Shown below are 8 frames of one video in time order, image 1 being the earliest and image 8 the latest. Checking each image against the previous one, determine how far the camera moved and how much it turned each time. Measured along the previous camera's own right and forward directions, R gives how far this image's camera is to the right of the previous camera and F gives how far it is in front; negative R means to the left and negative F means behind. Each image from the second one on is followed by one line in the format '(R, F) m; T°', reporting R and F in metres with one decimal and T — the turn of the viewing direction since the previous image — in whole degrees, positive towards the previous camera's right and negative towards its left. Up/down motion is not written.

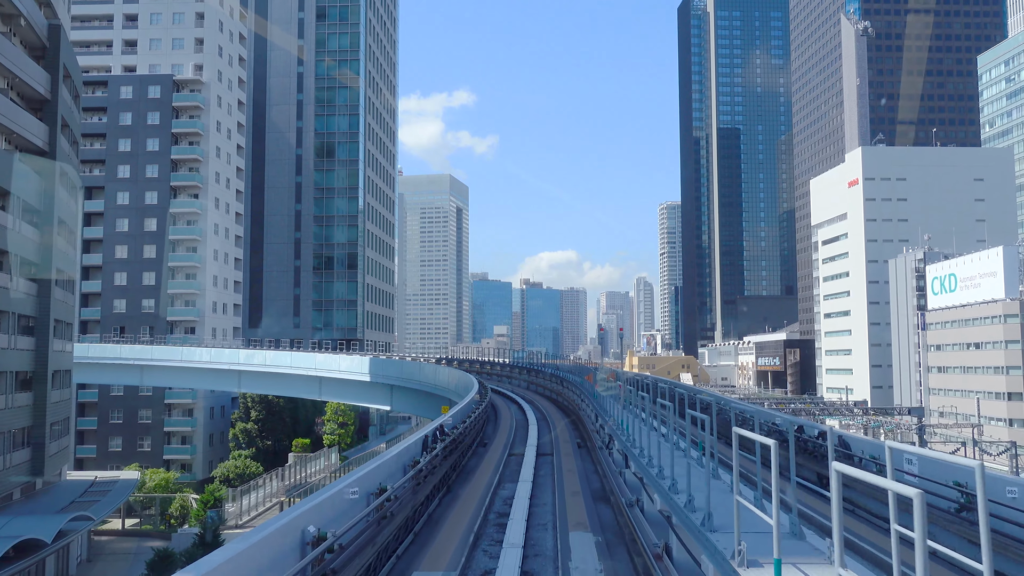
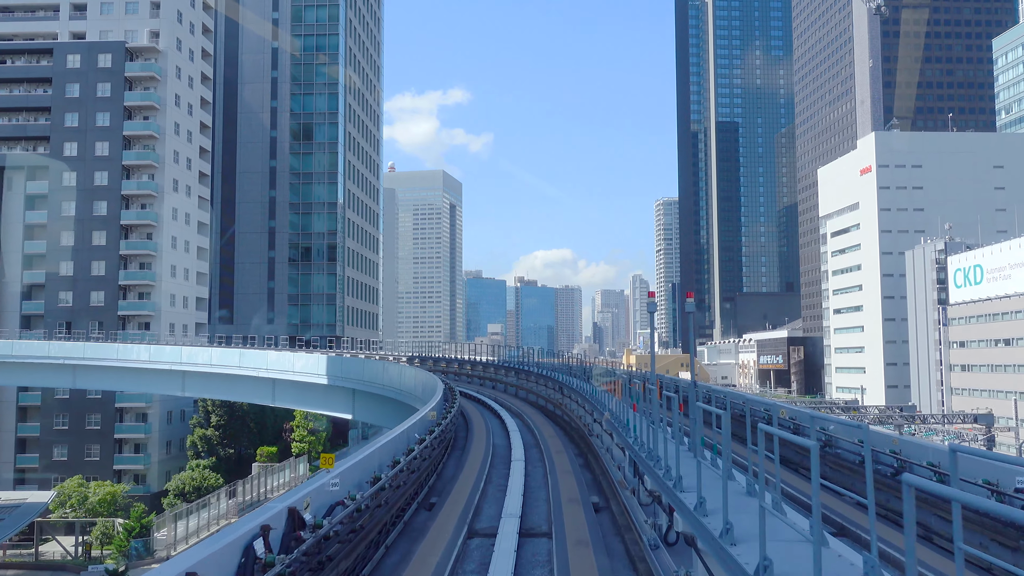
(+0.3, +5.9) m; 0°
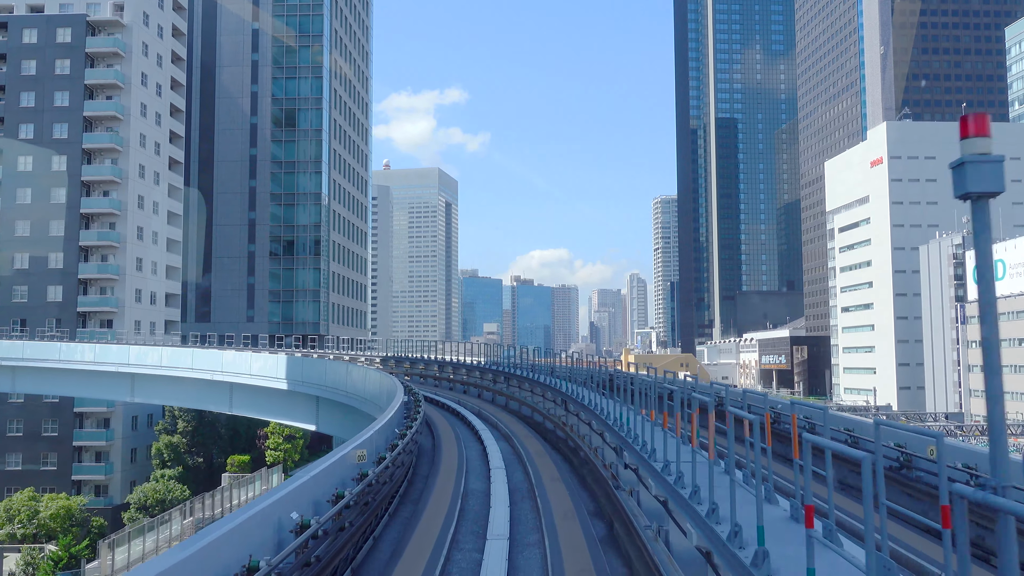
(+0.2, +4.2) m; 0°
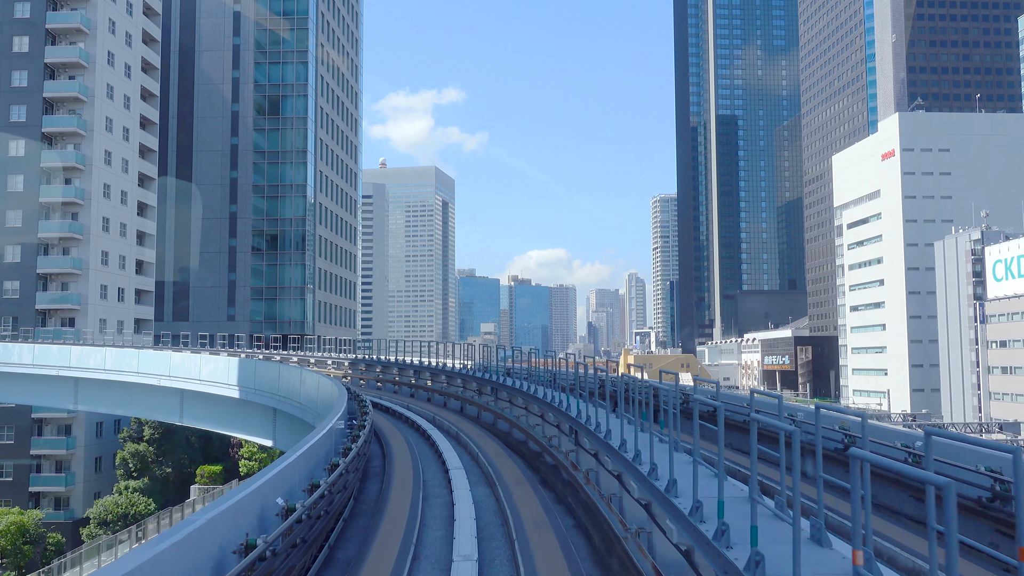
(+0.2, +3.7) m; 0°
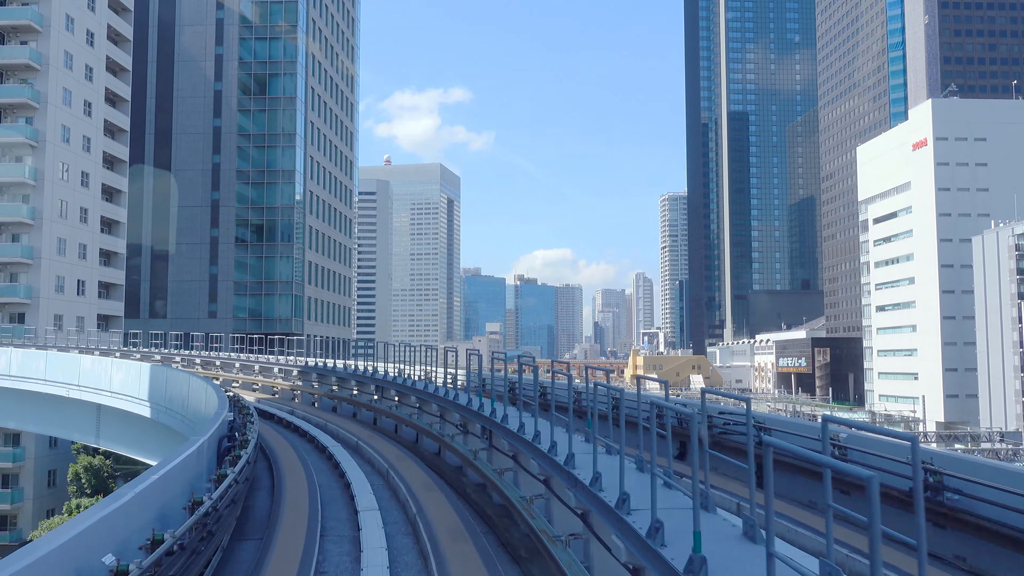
(0.0, +5.3) m; 0°
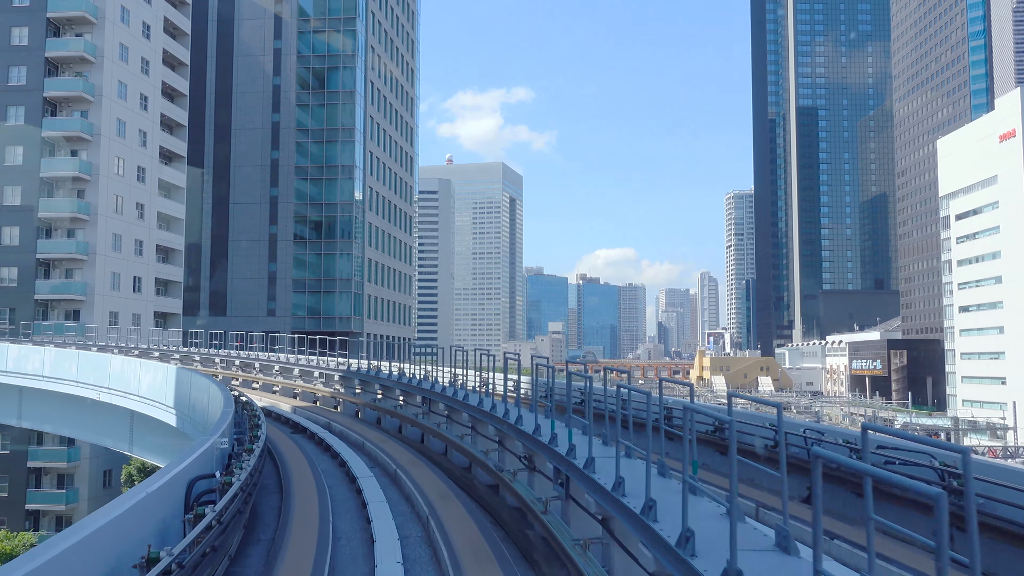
(+0.8, +0.9) m; -5°
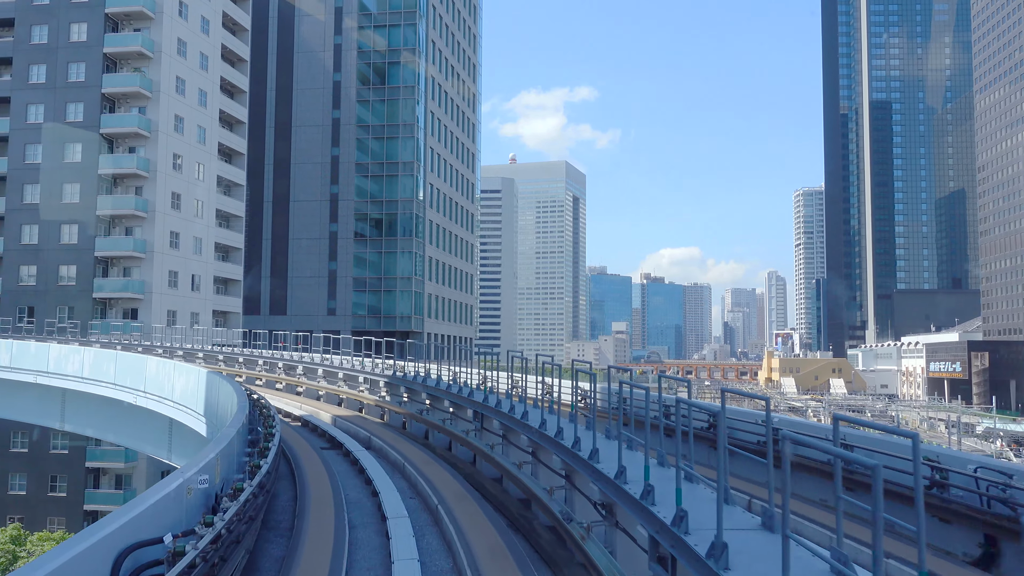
(+1.2, -0.2) m; -5°
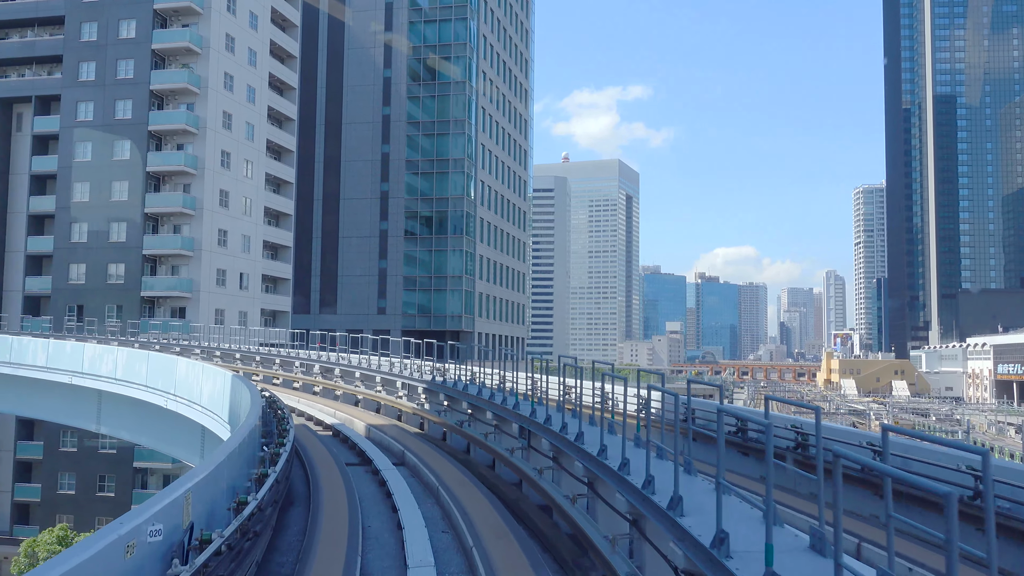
(+1.1, -1.1) m; -4°
